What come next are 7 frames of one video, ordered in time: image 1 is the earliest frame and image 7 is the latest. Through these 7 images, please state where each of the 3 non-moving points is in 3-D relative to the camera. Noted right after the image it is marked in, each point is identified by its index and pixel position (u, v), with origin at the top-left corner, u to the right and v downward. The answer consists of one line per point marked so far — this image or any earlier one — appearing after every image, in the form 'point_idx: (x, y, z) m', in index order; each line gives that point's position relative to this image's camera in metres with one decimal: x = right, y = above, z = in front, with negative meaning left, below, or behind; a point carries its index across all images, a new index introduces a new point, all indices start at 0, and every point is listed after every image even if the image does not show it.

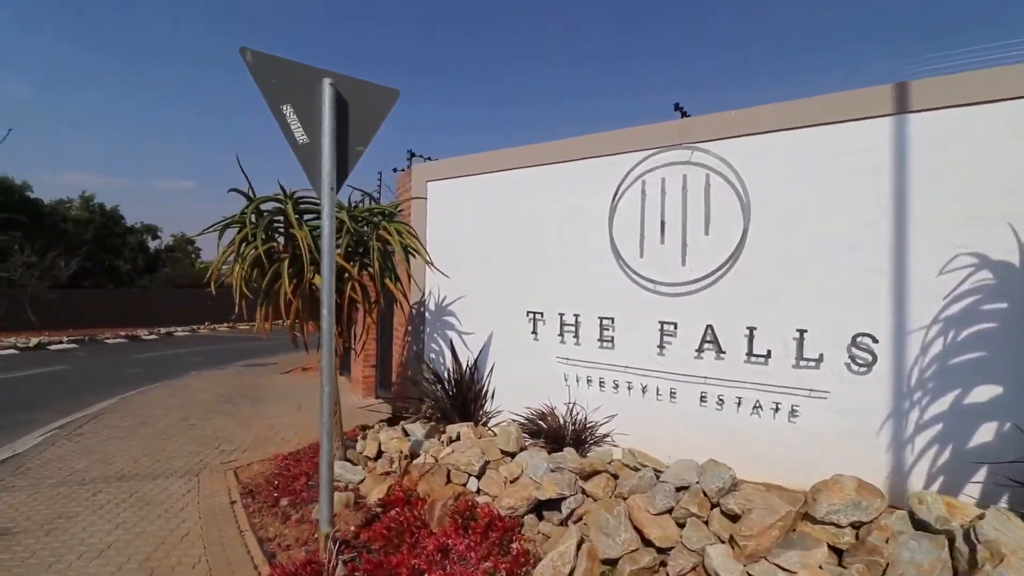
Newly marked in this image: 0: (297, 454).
0: (-2.6, -2.0, +6.5) m
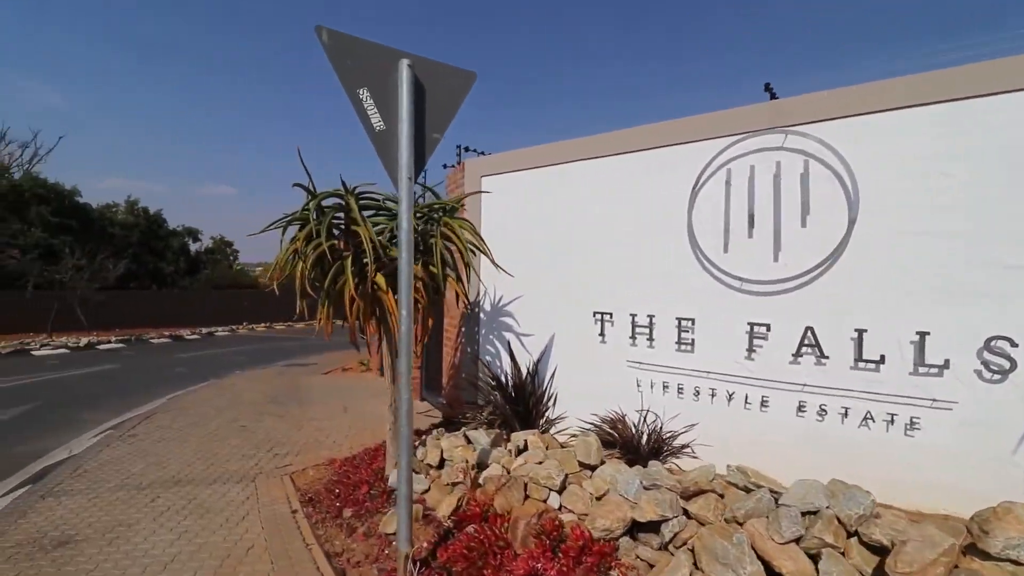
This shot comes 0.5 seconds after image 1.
0: (-1.9, -2.0, +6.2) m
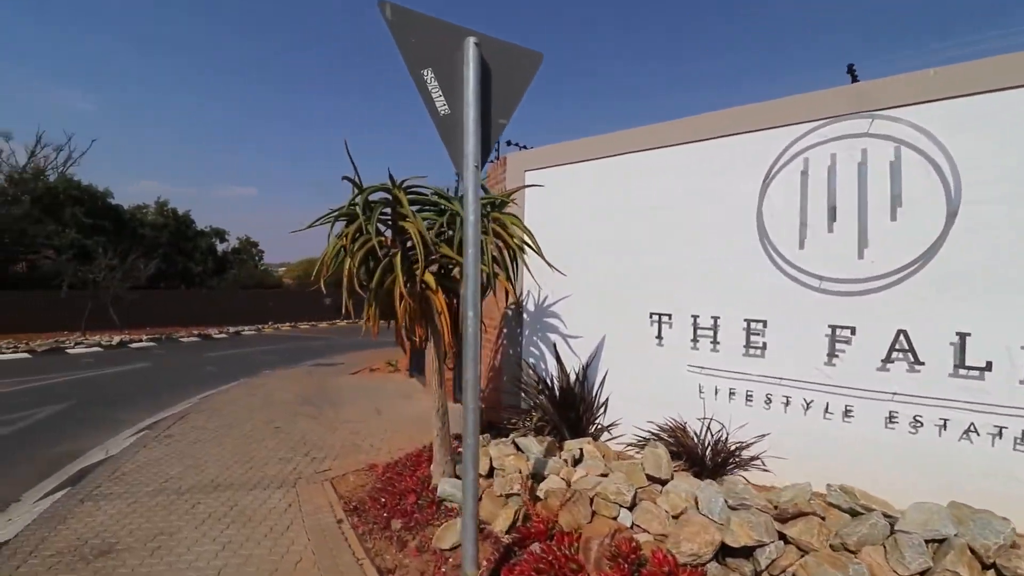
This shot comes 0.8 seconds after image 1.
0: (-1.3, -2.0, +5.9) m
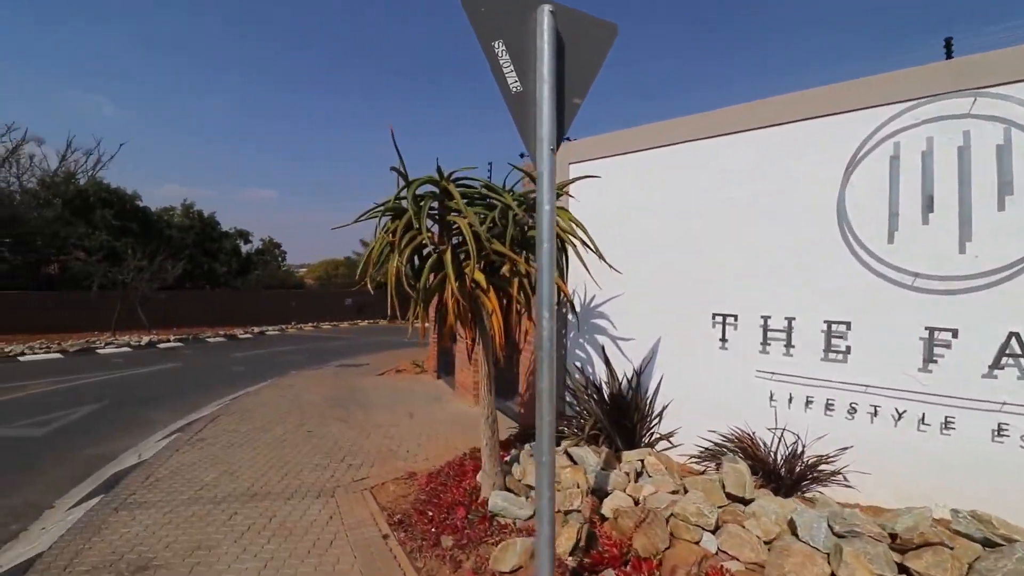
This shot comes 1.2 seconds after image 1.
0: (-0.8, -2.0, +5.6) m
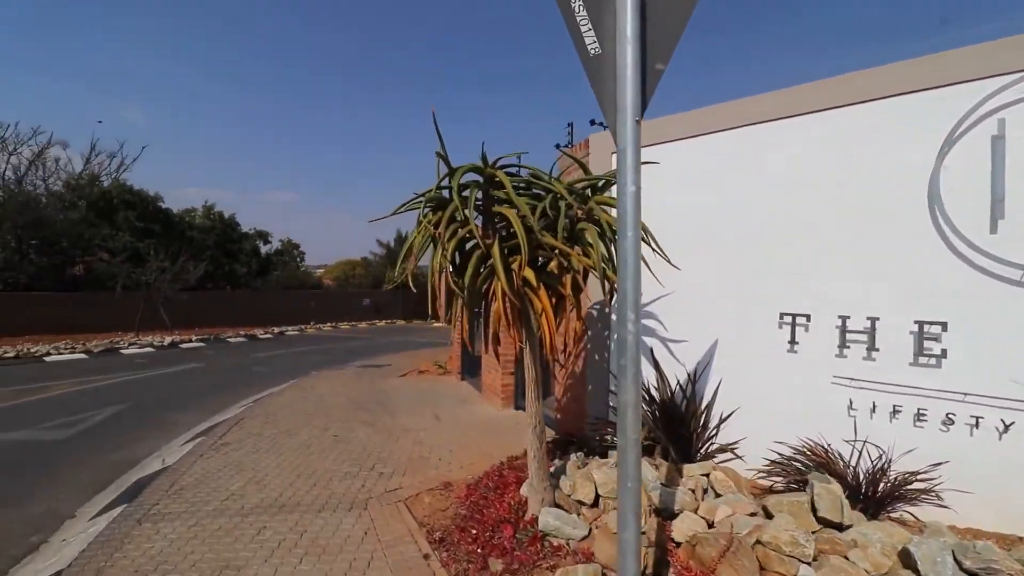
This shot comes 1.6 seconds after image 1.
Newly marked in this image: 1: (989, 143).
0: (-0.3, -2.0, +5.2) m
1: (+3.5, +1.1, +3.8) m
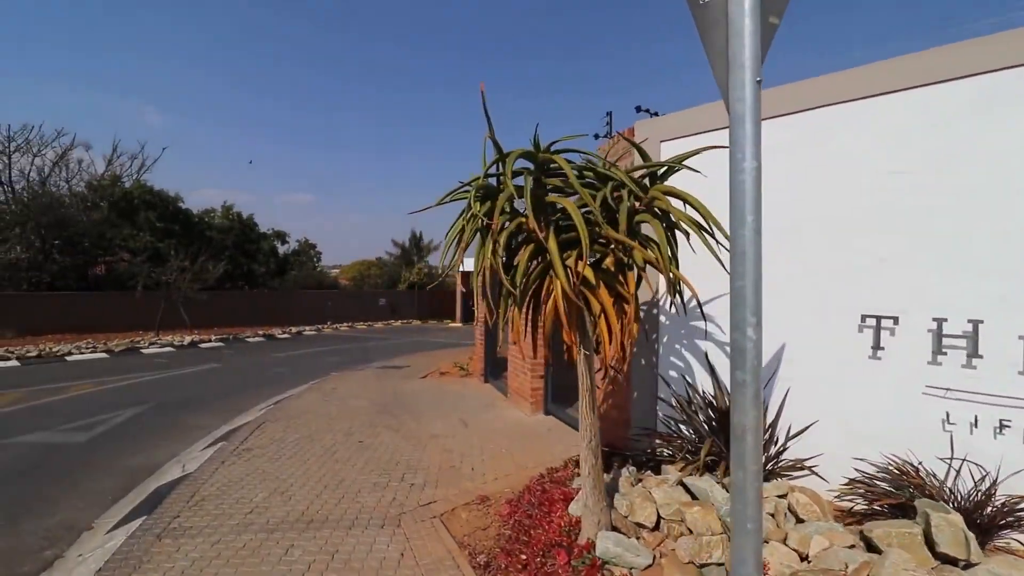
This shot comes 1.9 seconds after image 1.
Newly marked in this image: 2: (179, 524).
0: (+0.1, -2.0, +4.8) m
1: (+3.9, +1.1, +3.3) m
2: (-3.2, -2.3, +5.0) m
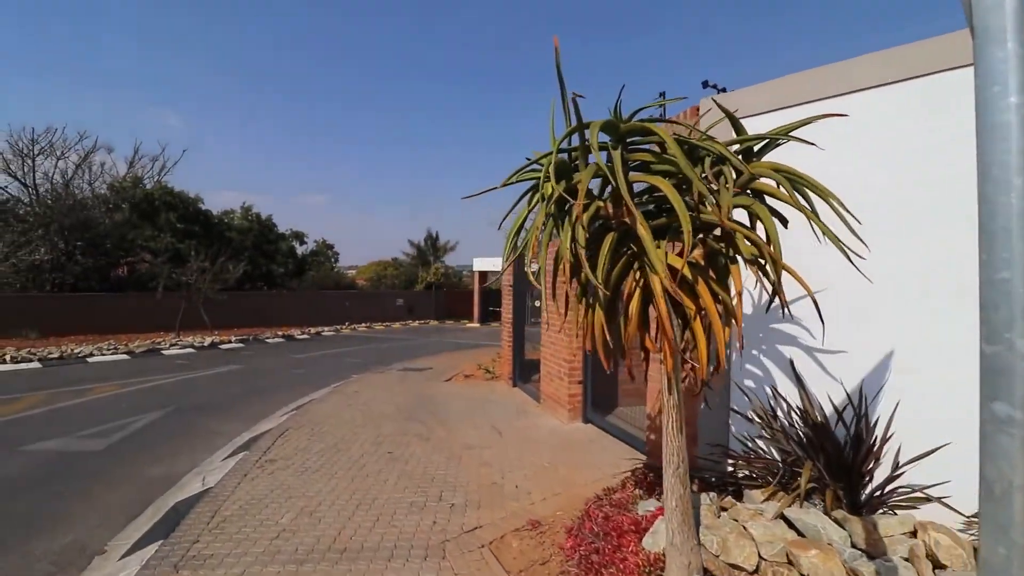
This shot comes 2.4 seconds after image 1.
0: (+0.6, -2.0, +4.2) m
1: (+4.3, +1.1, +2.6) m
2: (-2.7, -2.3, +4.5) m
